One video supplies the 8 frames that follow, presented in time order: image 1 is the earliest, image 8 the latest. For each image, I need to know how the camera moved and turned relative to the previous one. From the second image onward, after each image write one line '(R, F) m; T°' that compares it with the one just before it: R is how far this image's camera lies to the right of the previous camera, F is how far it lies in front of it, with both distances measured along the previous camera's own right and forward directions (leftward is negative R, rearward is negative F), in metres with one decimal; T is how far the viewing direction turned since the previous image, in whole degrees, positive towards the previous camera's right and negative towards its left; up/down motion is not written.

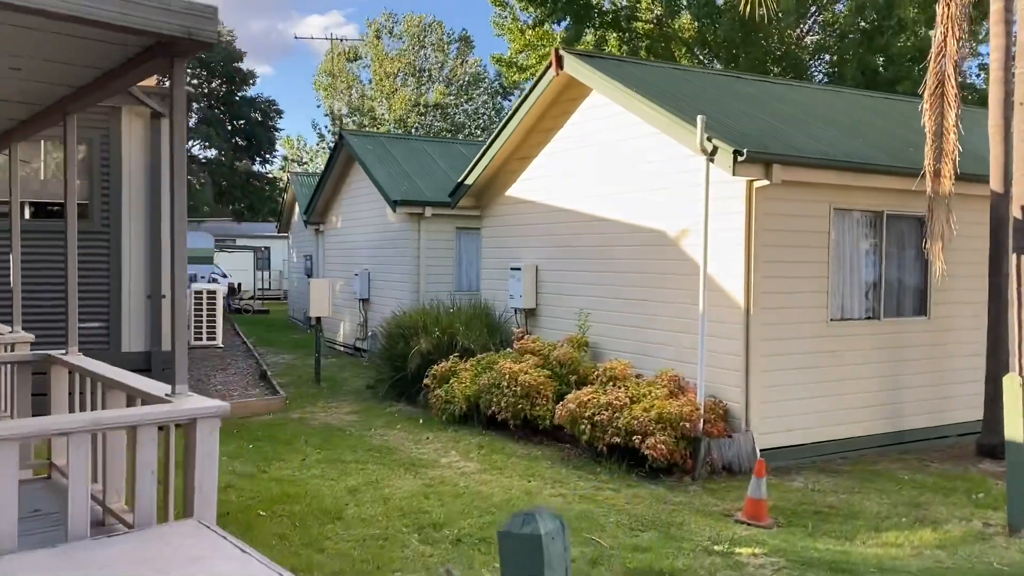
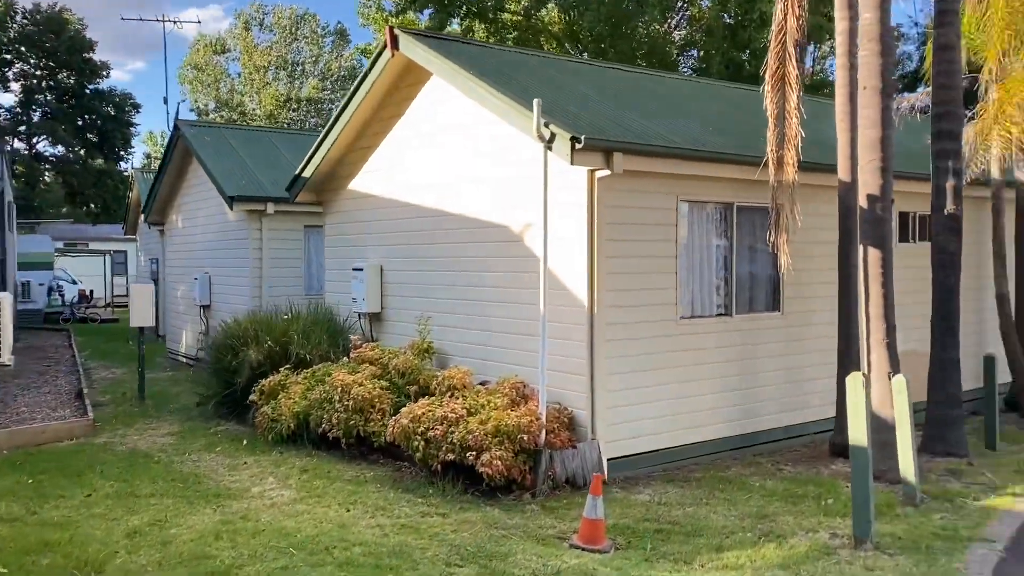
(+0.6, +0.8) m; +7°
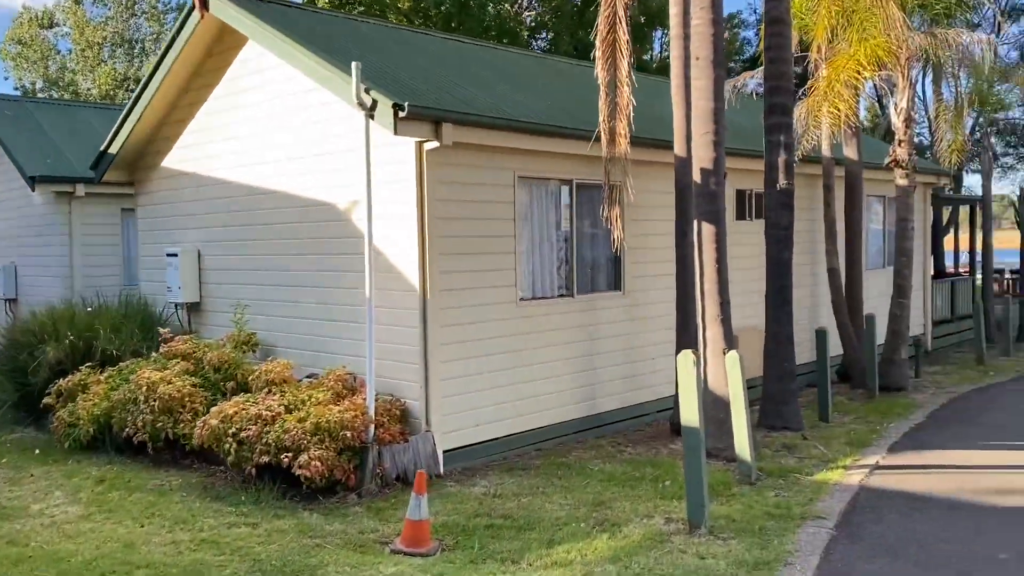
(+0.4, +0.5) m; +9°
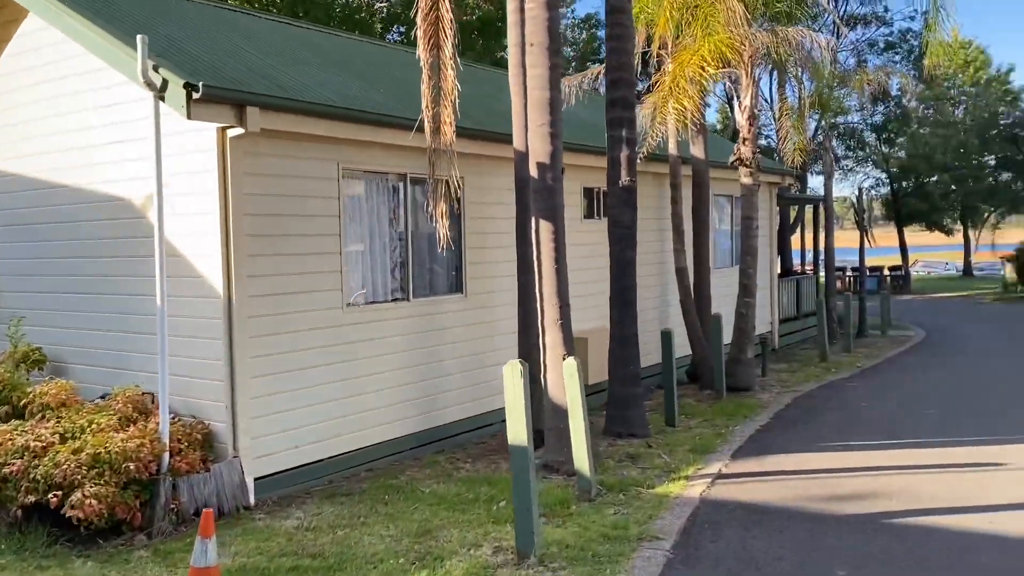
(+0.4, +0.6) m; +9°
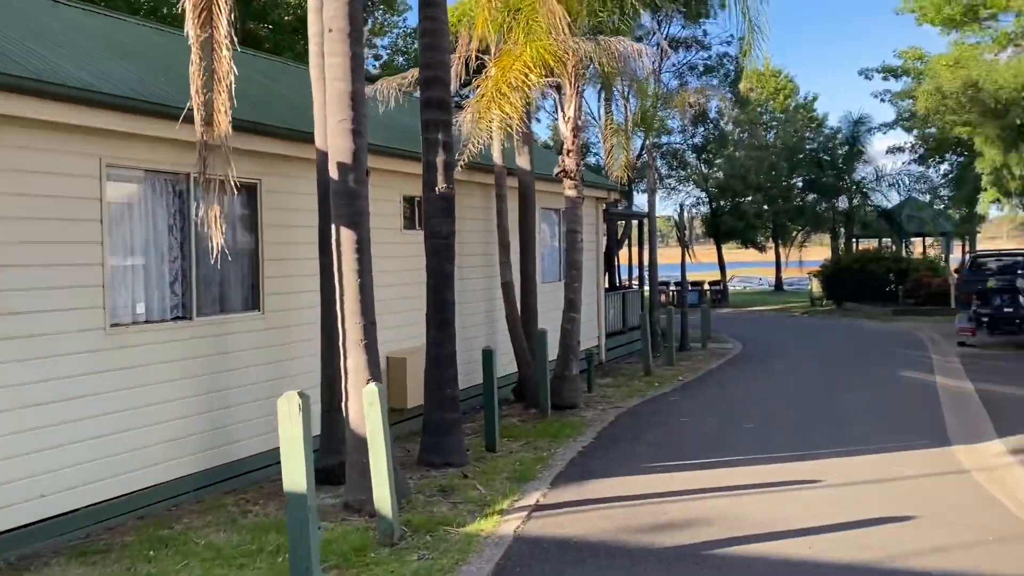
(+0.3, +0.6) m; +11°
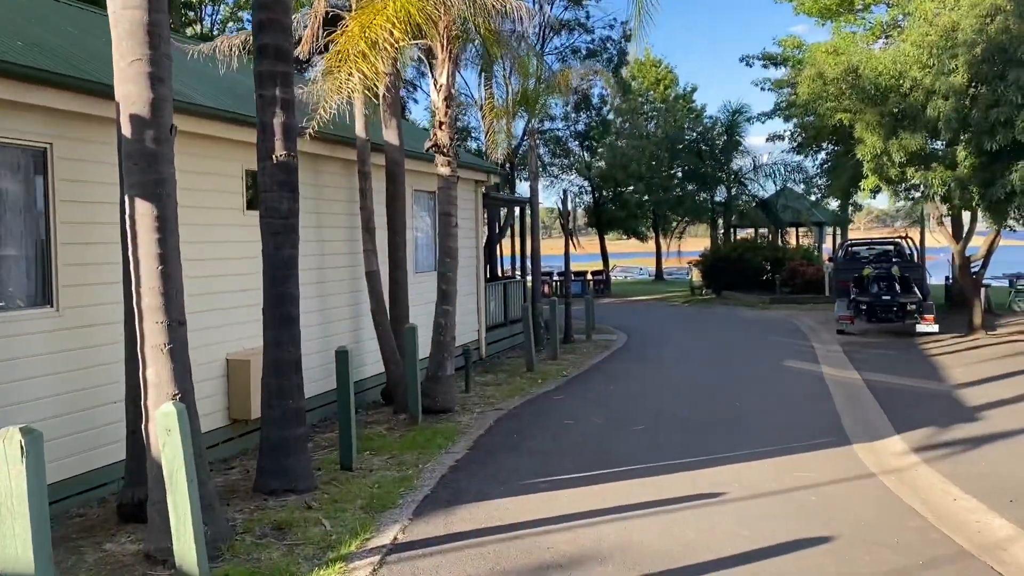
(+0.2, +1.1) m; +8°
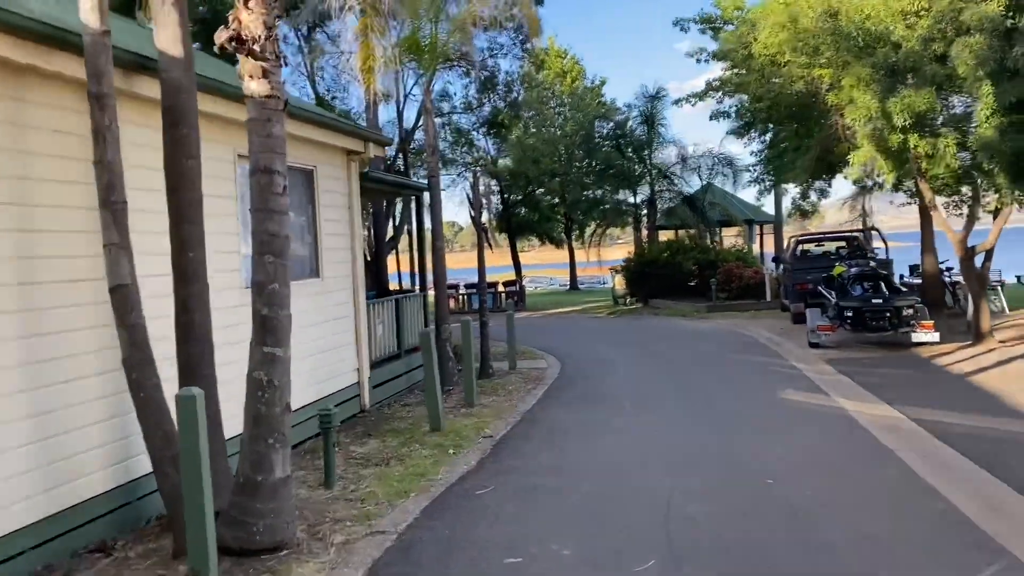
(+0.1, +4.2) m; +7°
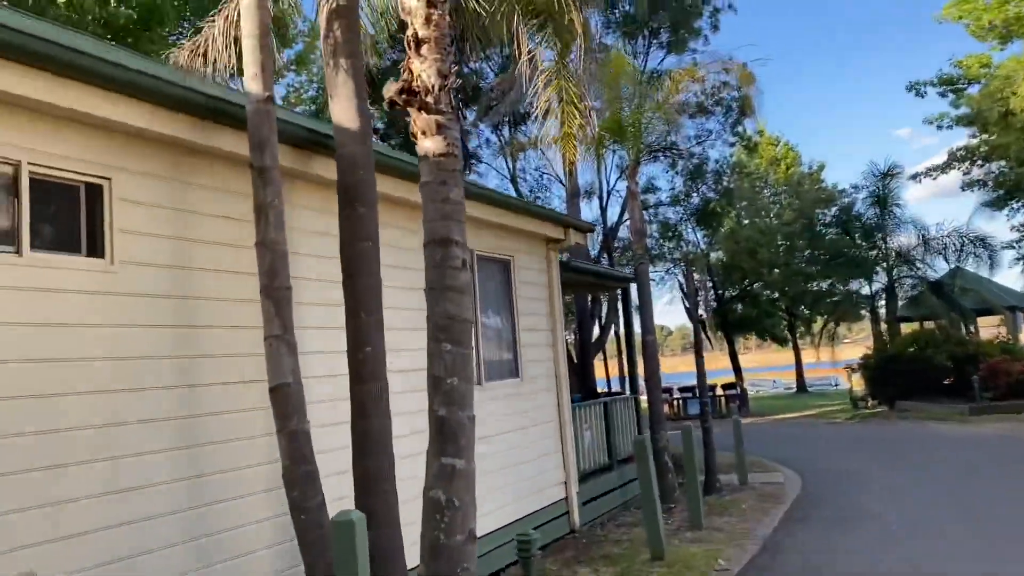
(-0.1, +1.1) m; -14°
